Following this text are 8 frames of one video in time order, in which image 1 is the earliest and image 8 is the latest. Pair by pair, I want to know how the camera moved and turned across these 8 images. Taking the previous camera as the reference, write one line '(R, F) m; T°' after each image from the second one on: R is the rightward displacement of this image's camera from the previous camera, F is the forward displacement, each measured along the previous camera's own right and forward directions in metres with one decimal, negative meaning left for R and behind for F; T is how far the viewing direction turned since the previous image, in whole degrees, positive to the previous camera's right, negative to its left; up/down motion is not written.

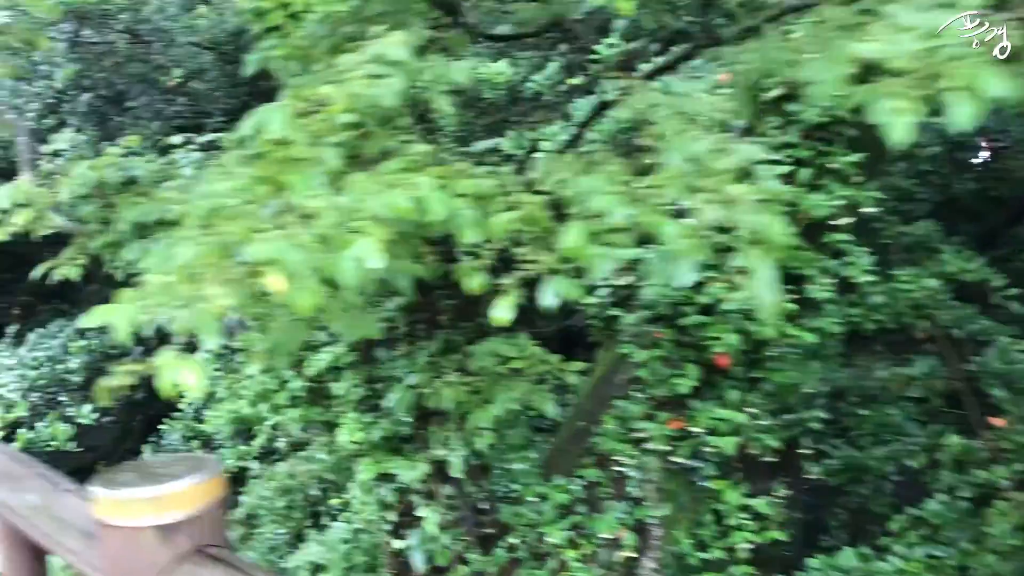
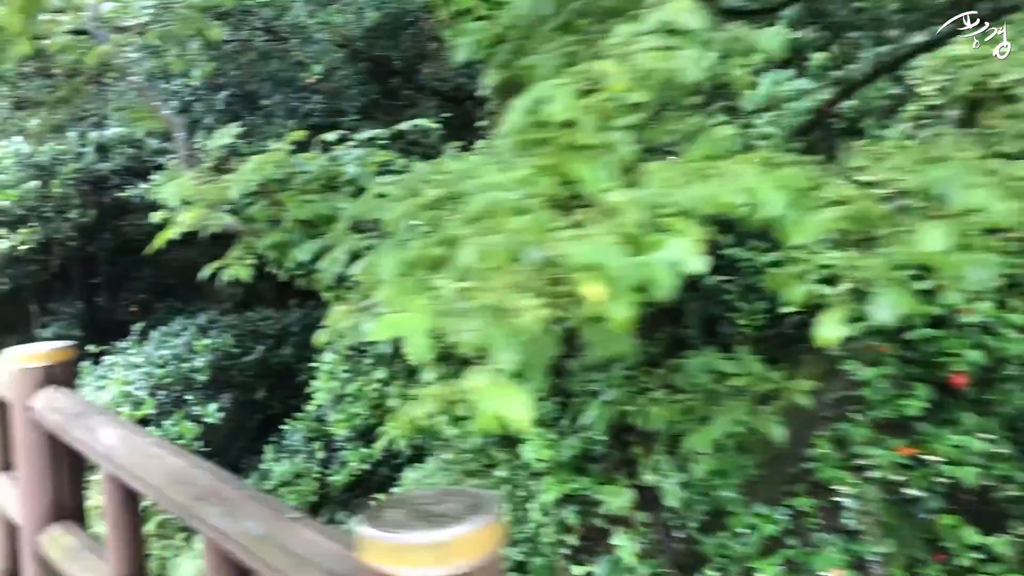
(-0.2, +0.2) m; -5°
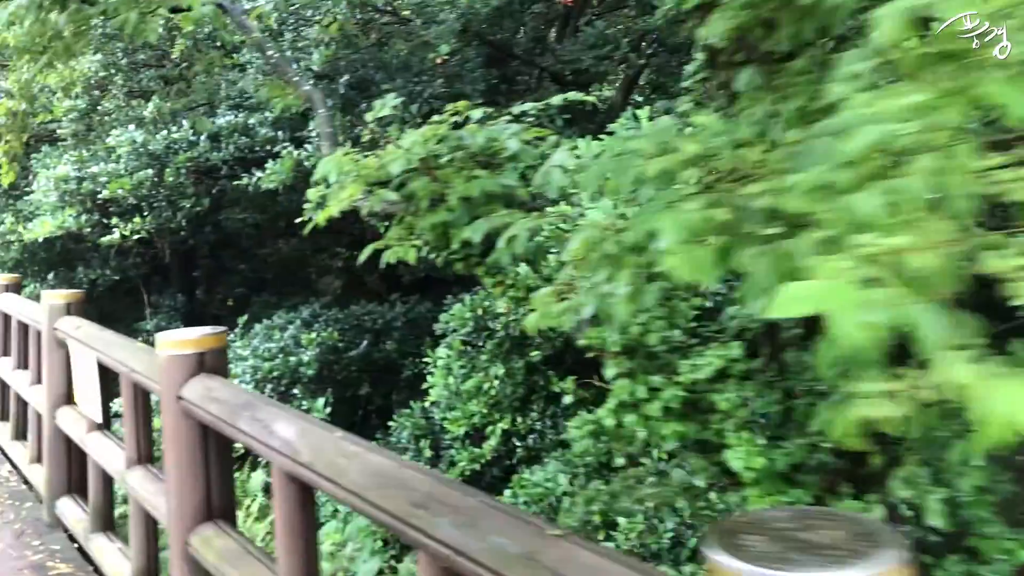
(-0.2, +0.2) m; -4°
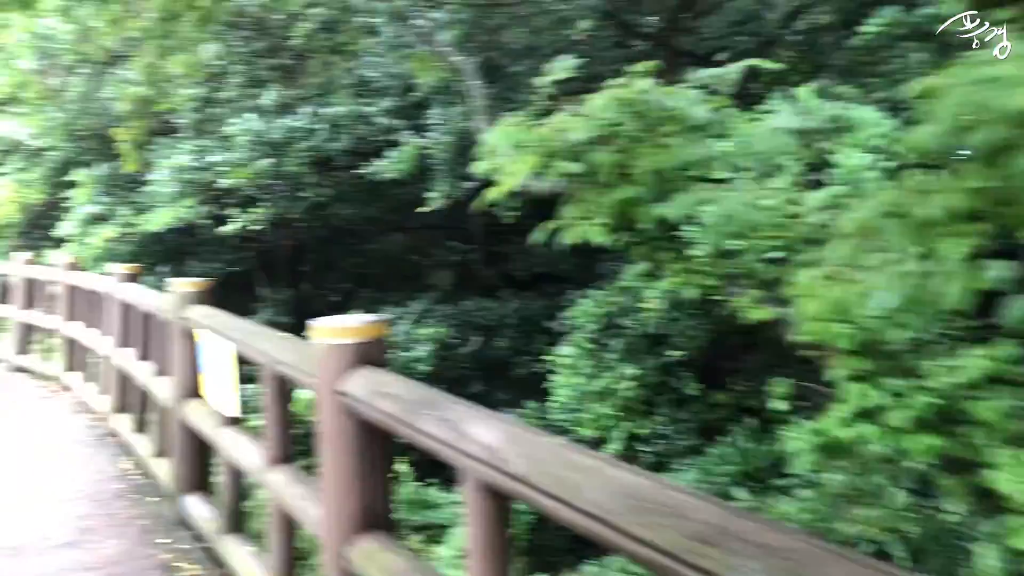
(-0.2, +0.2) m; -5°
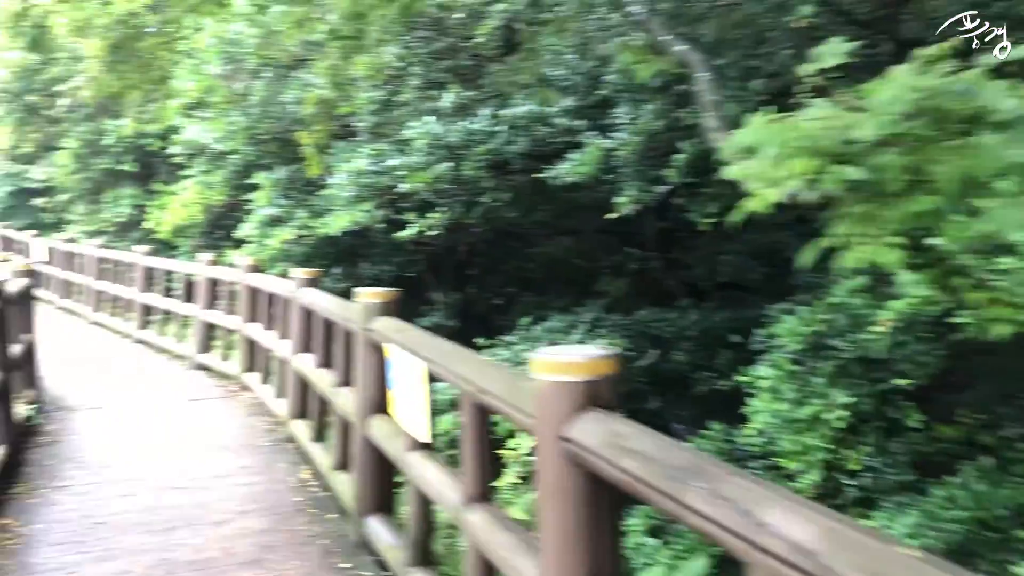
(-0.2, +0.3) m; -9°
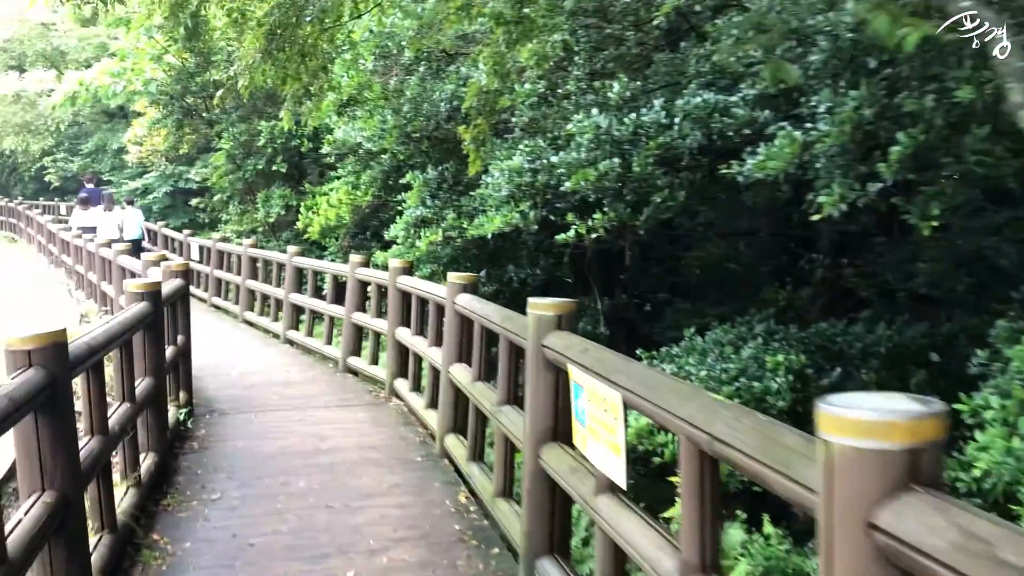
(-0.2, +0.4) m; -8°
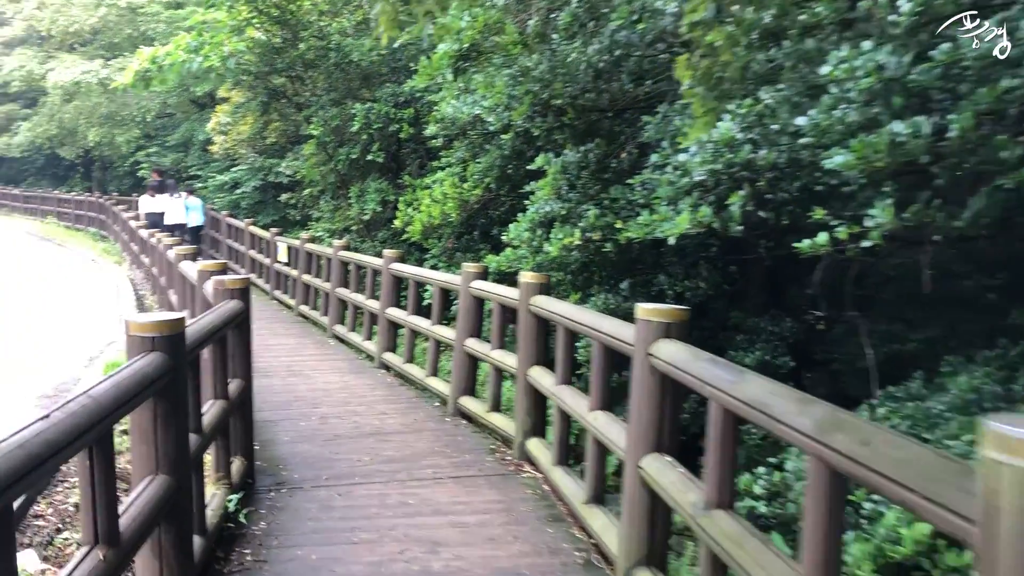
(-0.4, +1.6) m; -6°
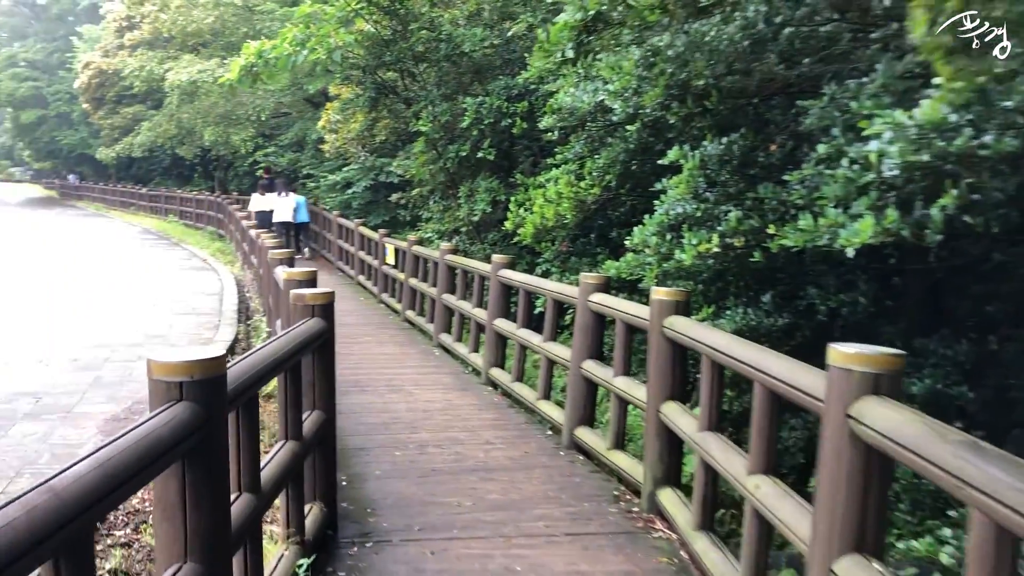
(-0.1, +0.7) m; -7°
